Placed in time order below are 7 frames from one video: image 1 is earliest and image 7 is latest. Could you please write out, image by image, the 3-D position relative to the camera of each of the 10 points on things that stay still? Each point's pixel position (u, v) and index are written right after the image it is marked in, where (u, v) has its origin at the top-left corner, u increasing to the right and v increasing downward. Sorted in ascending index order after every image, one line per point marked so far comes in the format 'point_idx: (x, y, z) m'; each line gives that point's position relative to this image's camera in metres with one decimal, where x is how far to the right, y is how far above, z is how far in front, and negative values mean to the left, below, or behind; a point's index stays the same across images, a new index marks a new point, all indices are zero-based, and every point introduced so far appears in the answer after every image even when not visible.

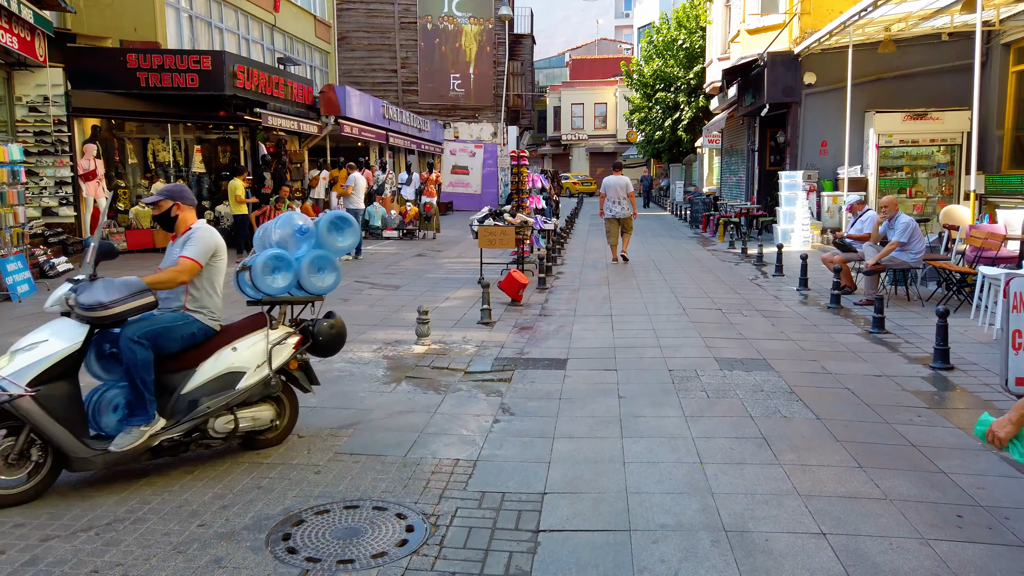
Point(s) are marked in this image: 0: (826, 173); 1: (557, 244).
0: (+7.3, +2.6, +17.8) m
1: (+0.9, +0.9, +15.8) m
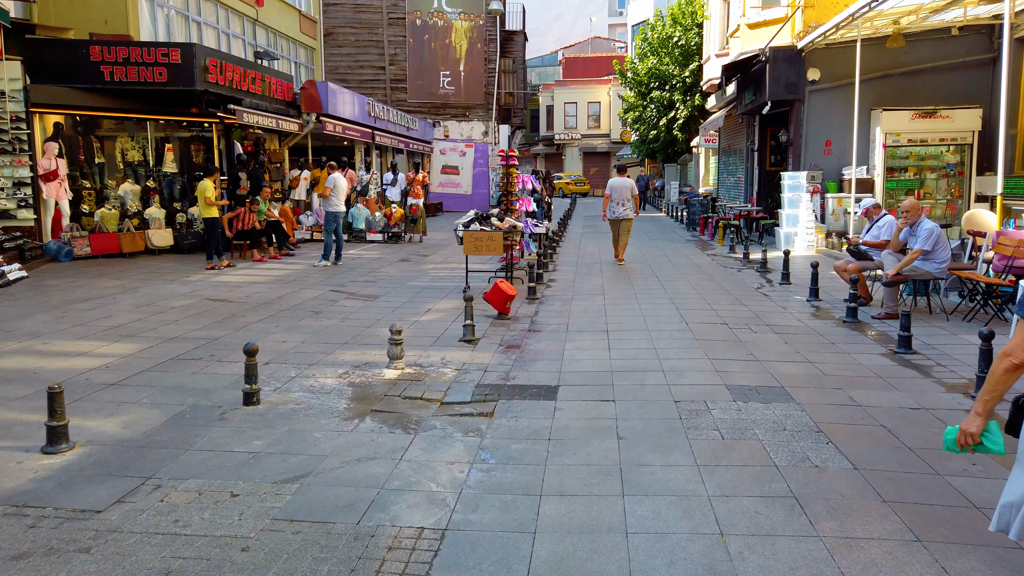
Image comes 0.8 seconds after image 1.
0: (+7.0, +2.5, +17.0) m
1: (+0.7, +0.8, +15.0) m
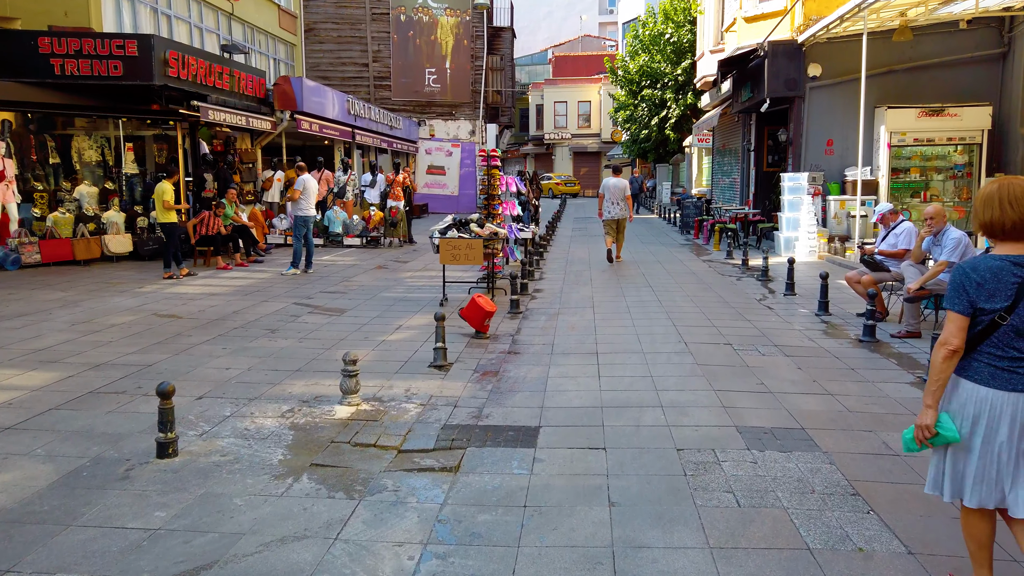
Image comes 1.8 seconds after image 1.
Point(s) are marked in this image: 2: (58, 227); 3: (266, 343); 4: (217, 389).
0: (+6.7, +2.4, +16.1) m
1: (+0.4, +0.6, +14.1) m
2: (-8.1, +1.1, +13.7) m
3: (-2.5, -0.6, +7.8) m
4: (-2.4, -0.8, +6.1) m
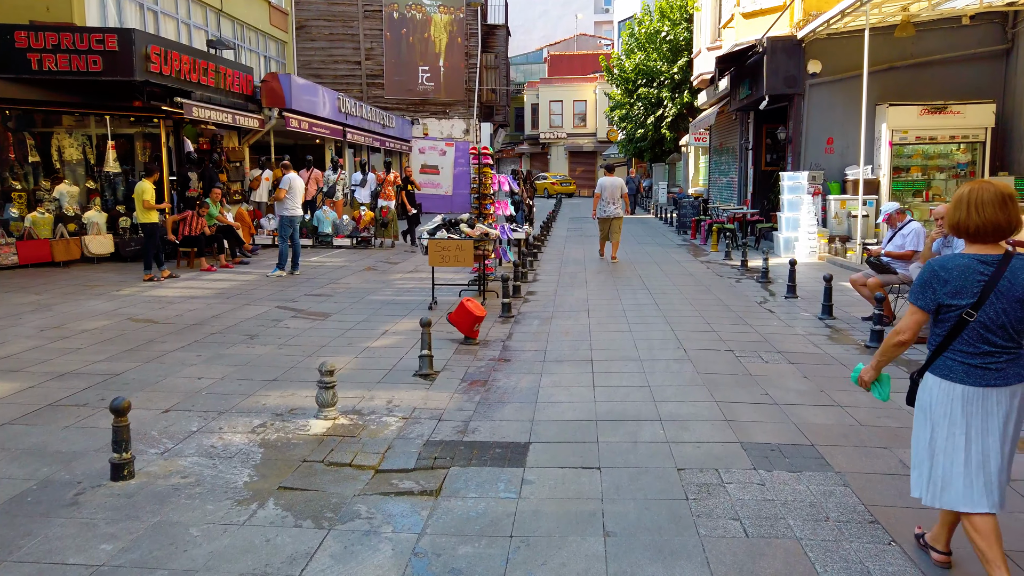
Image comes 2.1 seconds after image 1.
0: (+6.6, +2.3, +15.8) m
1: (+0.3, +0.6, +13.7) m
2: (-8.2, +1.1, +13.3) m
3: (-2.6, -0.6, +7.4) m
4: (-2.4, -0.8, +5.7) m
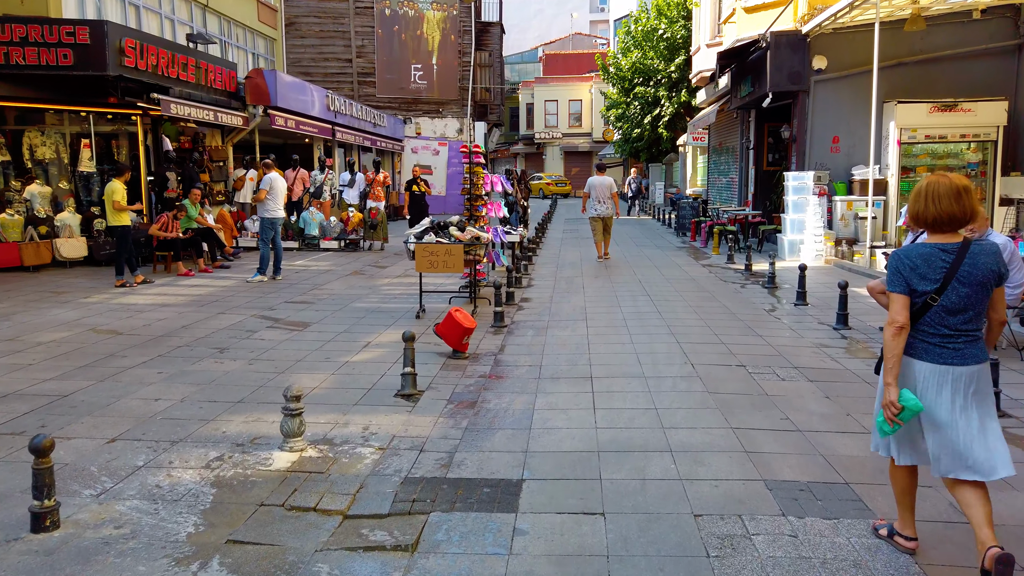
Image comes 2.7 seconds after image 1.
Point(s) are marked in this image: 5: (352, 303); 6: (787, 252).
0: (+6.5, +2.2, +15.2) m
1: (+0.1, +0.5, +13.1) m
2: (-8.3, +1.0, +12.6) m
3: (-2.7, -0.7, +6.8) m
4: (-2.5, -0.9, +5.1) m
5: (-2.1, -0.2, +10.2) m
6: (+5.3, +0.7, +14.8) m
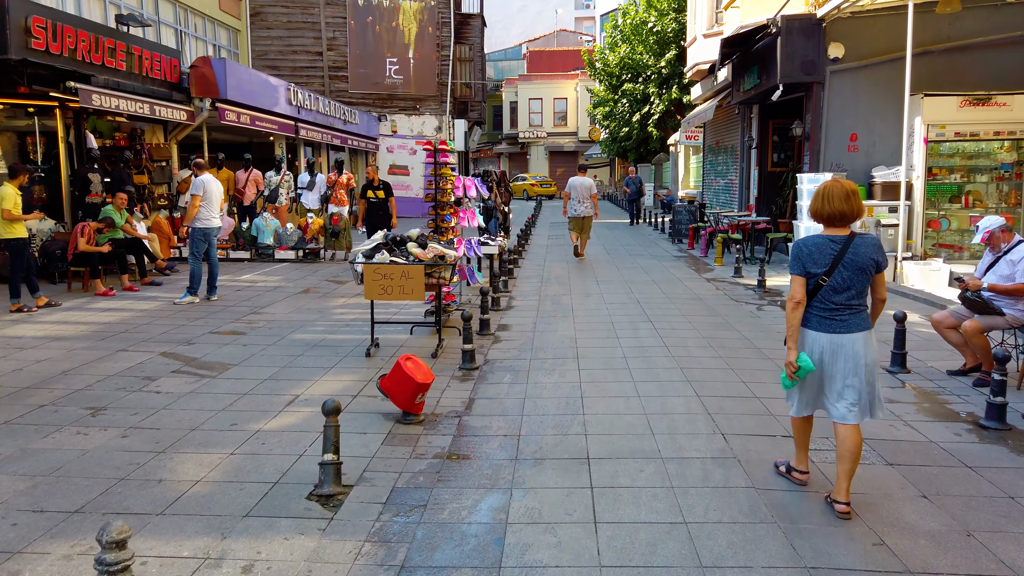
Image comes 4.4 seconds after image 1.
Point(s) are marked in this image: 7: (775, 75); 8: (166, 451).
0: (+6.1, +2.0, +13.6) m
1: (-0.2, +0.2, +11.3) m
2: (-8.6, +0.6, +10.7) m
3: (-2.9, -1.0, +5.0) m
4: (-2.7, -1.2, +3.3) m
5: (-2.4, -0.5, +8.4) m
6: (+4.9, +0.4, +13.1) m
7: (+4.8, +3.8, +13.9) m
8: (-2.2, -1.0, +4.8) m
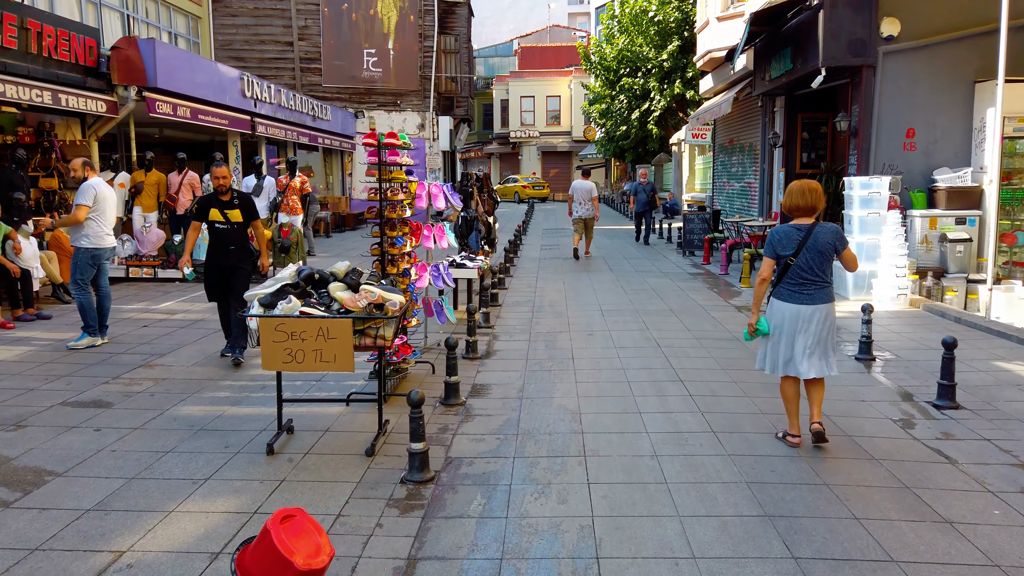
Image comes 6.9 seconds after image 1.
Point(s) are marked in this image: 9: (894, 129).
0: (+5.9, +1.6, +11.2) m
1: (-0.4, -0.2, +8.9) m
2: (-8.8, +0.2, +8.2) m
3: (-3.0, -1.4, +2.6) m
4: (-2.8, -1.6, +0.9) m
5: (-2.6, -0.9, +5.9) m
6: (+4.7, 0.0, +10.8) m
7: (+4.5, +3.5, +11.5) m
8: (-2.3, -1.4, +2.4) m
9: (+5.6, +2.4, +11.3) m
